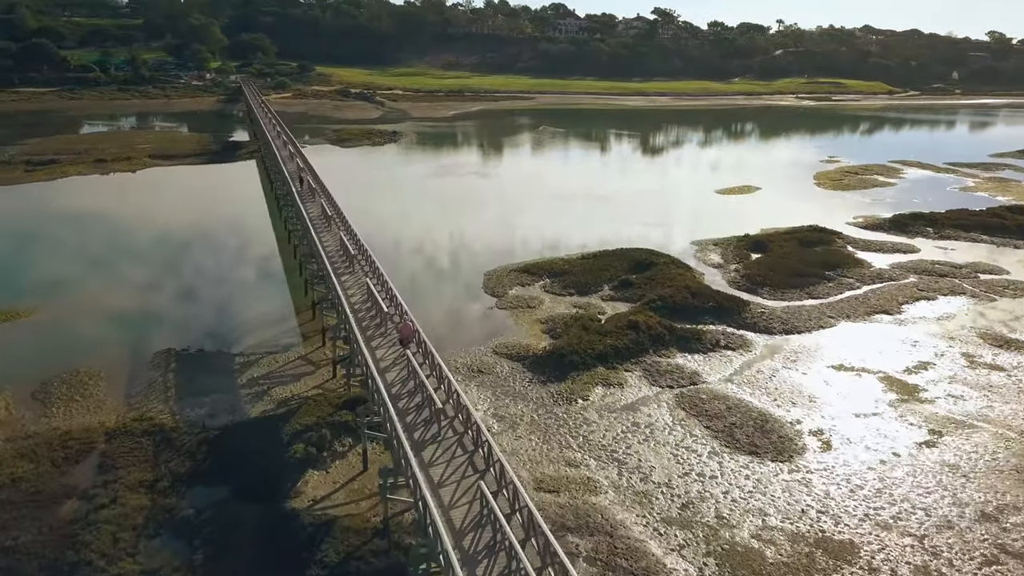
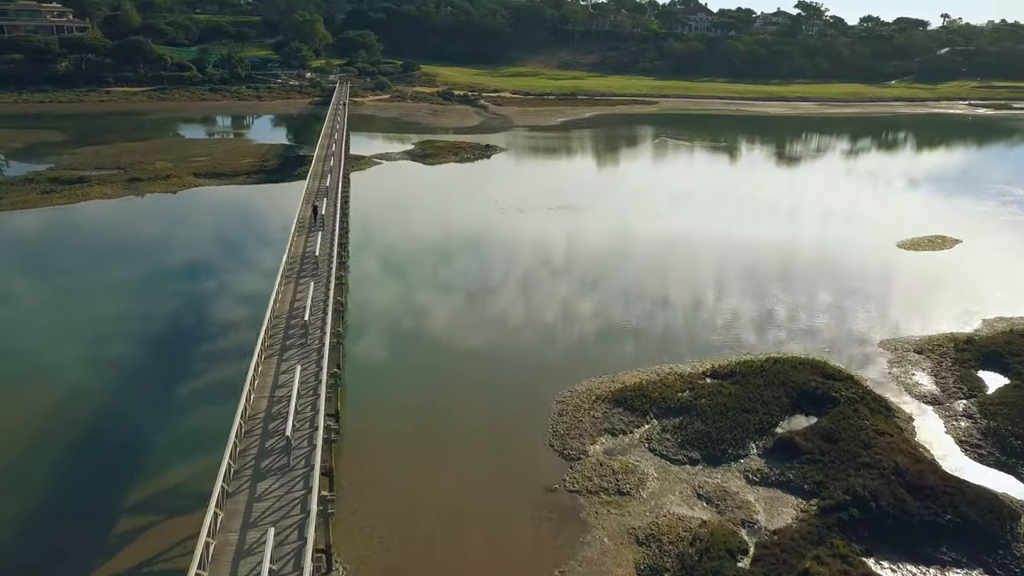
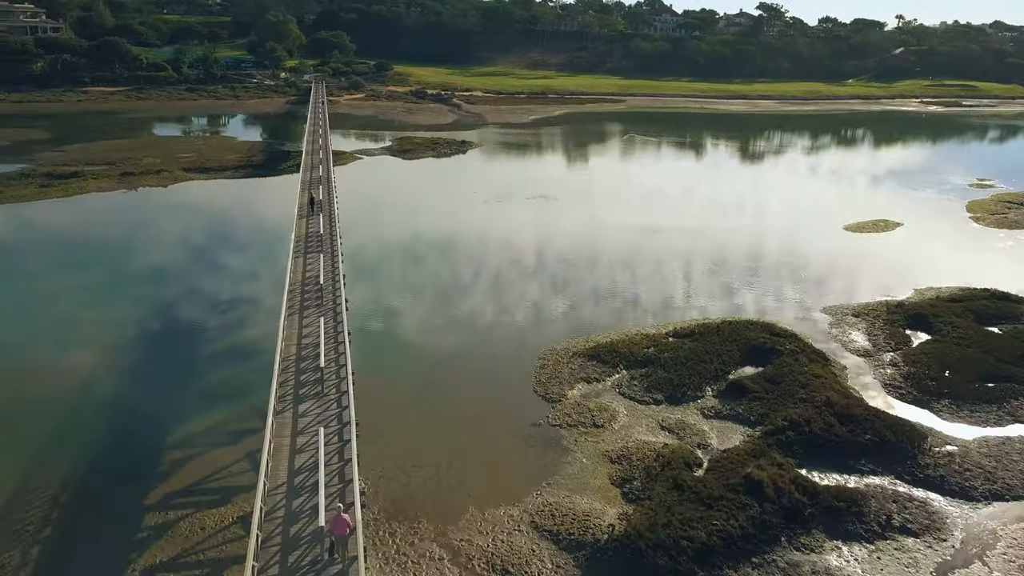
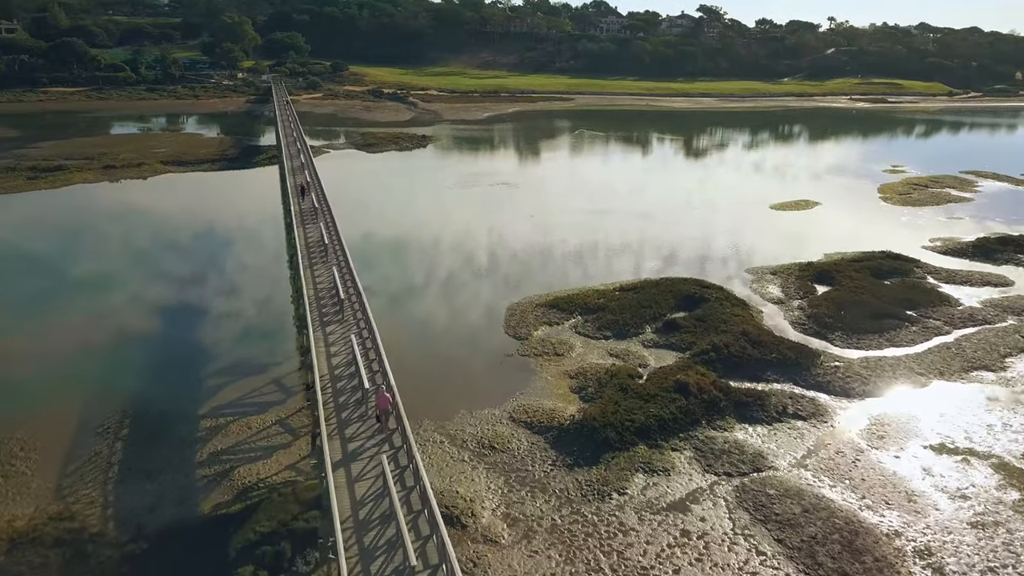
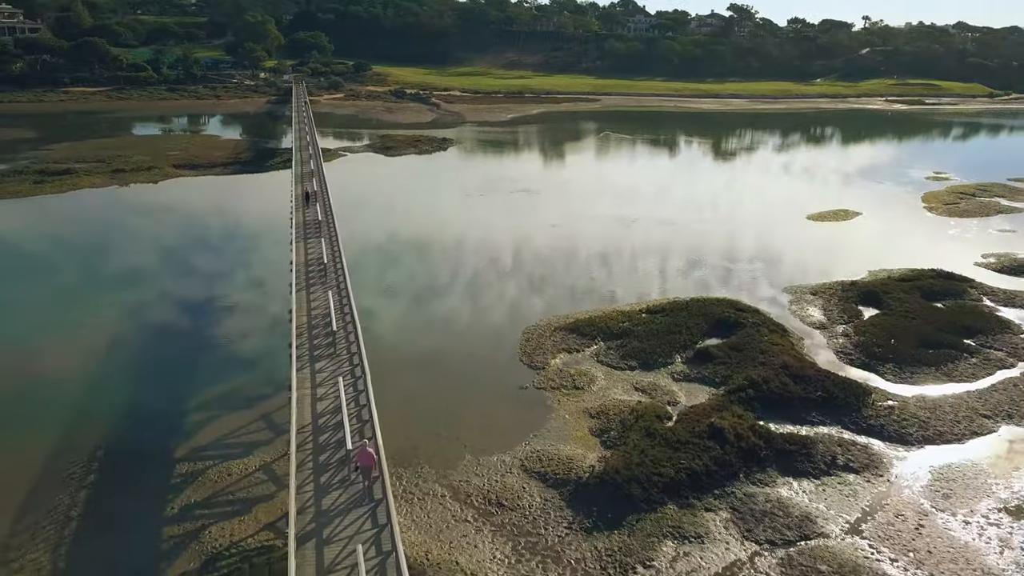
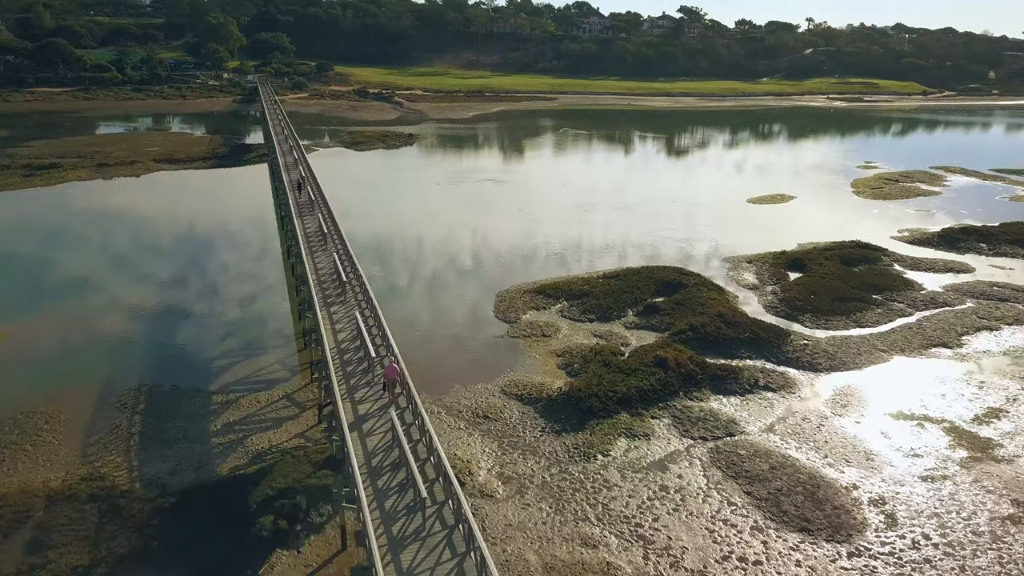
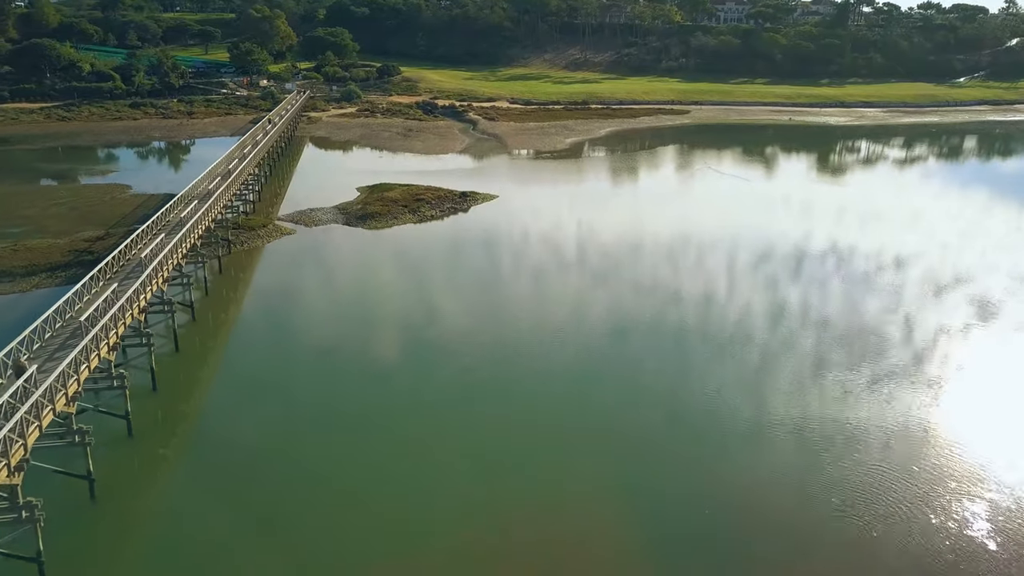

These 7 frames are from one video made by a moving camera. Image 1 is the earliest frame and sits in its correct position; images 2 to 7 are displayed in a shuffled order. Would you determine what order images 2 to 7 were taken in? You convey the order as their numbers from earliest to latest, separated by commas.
6, 4, 5, 3, 2, 7
